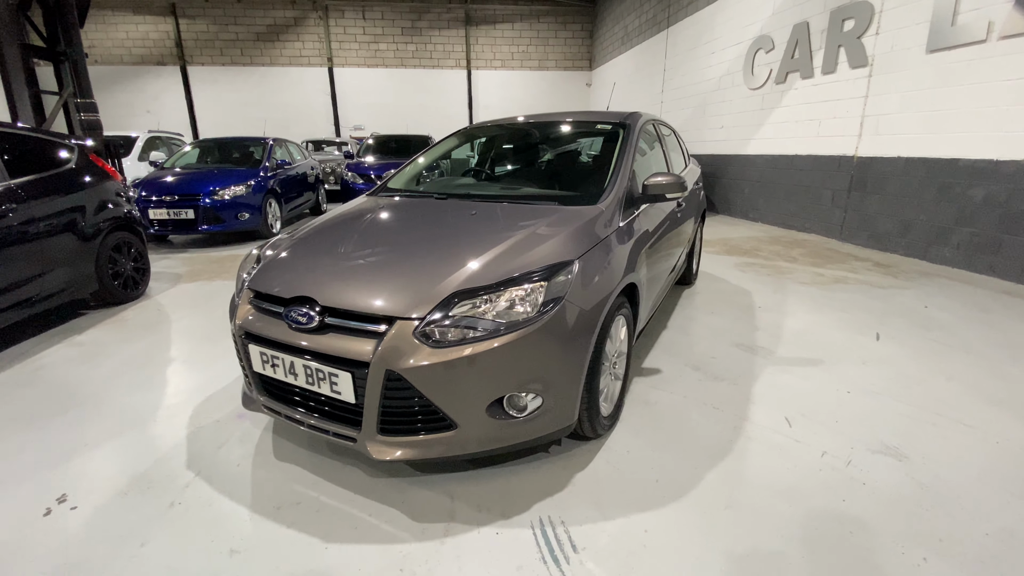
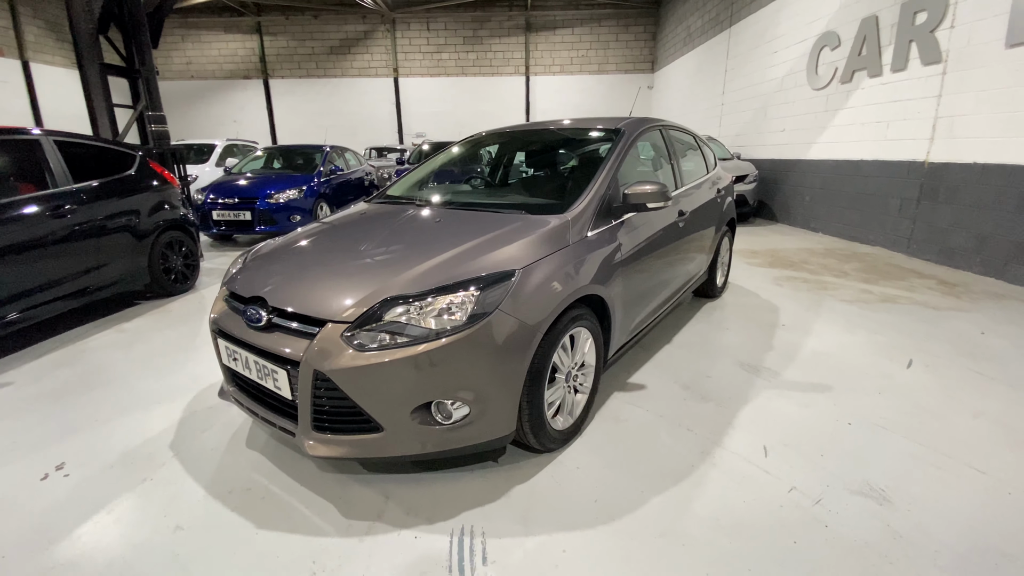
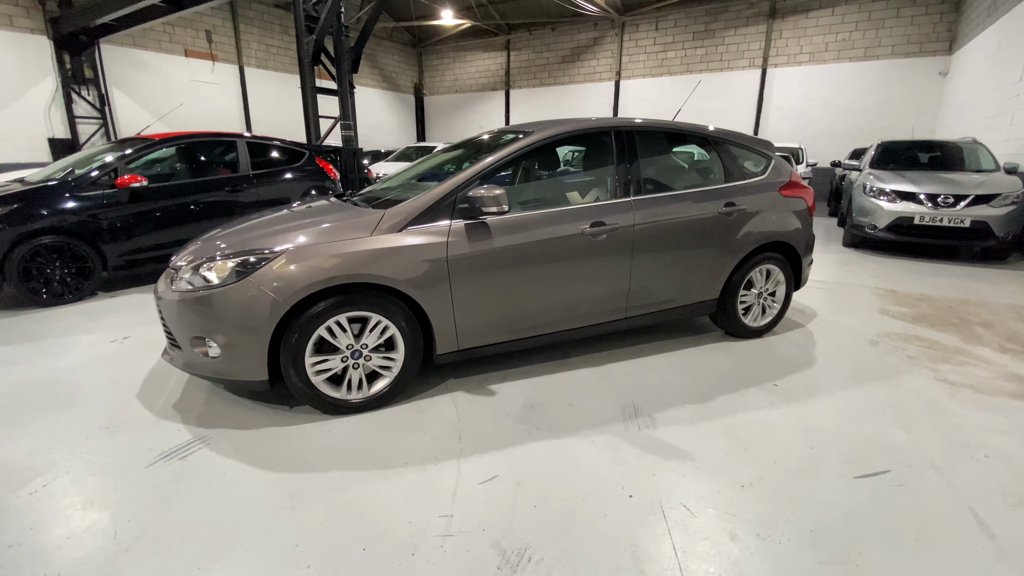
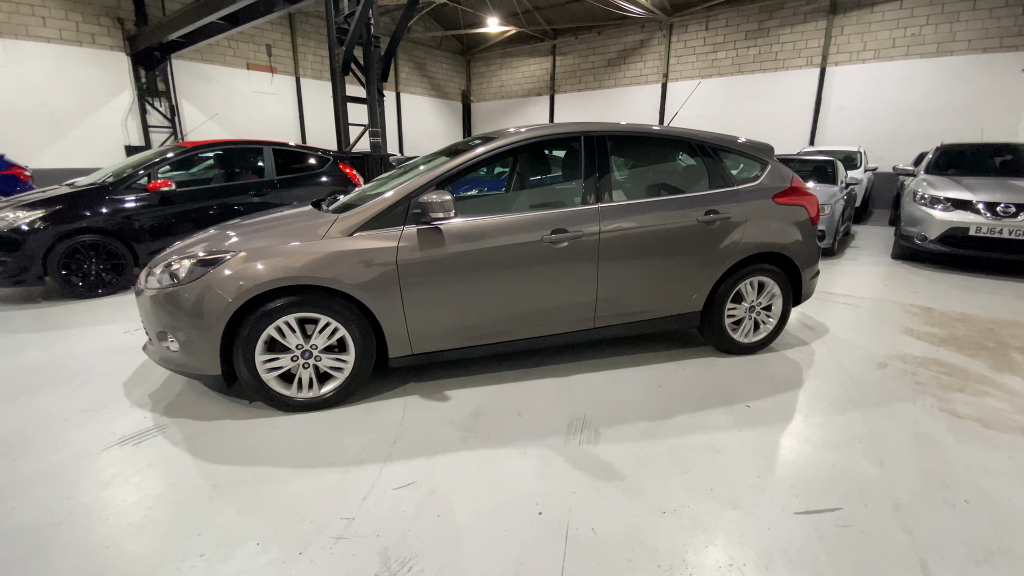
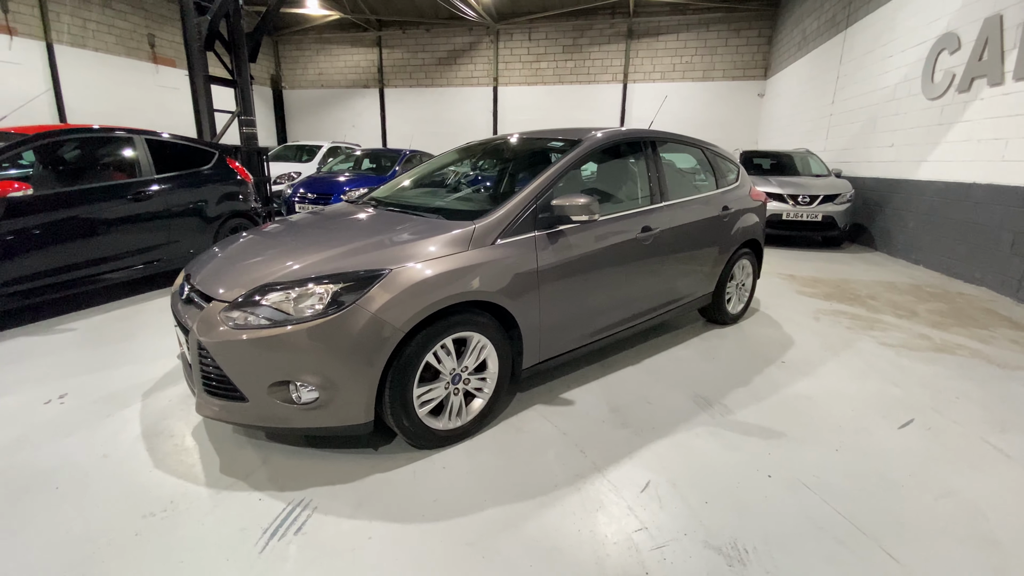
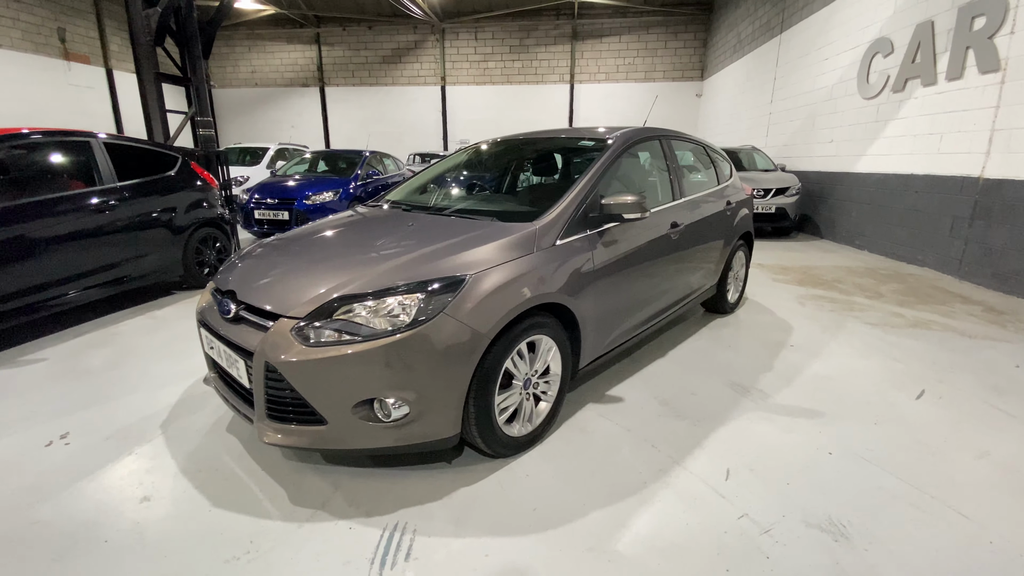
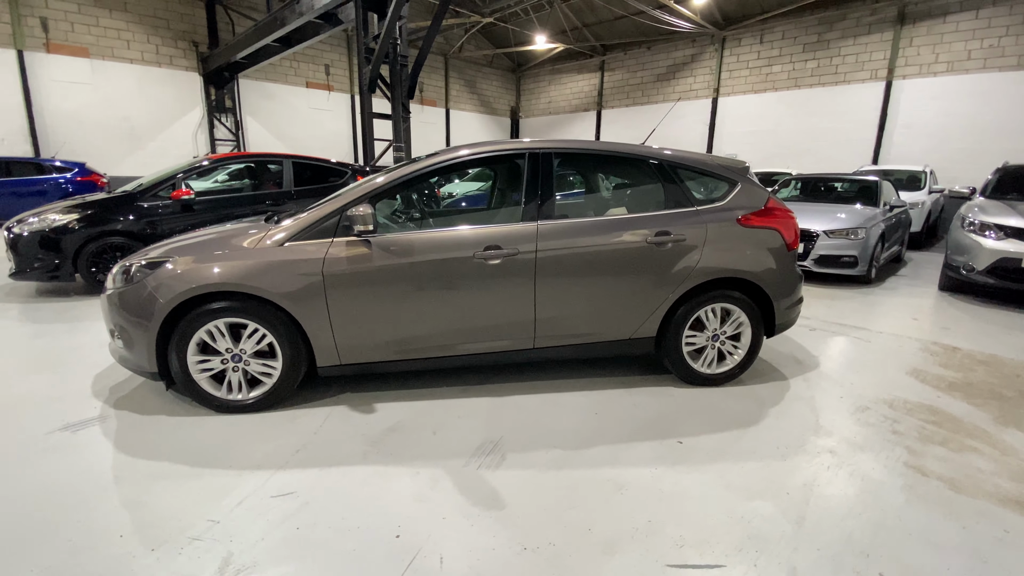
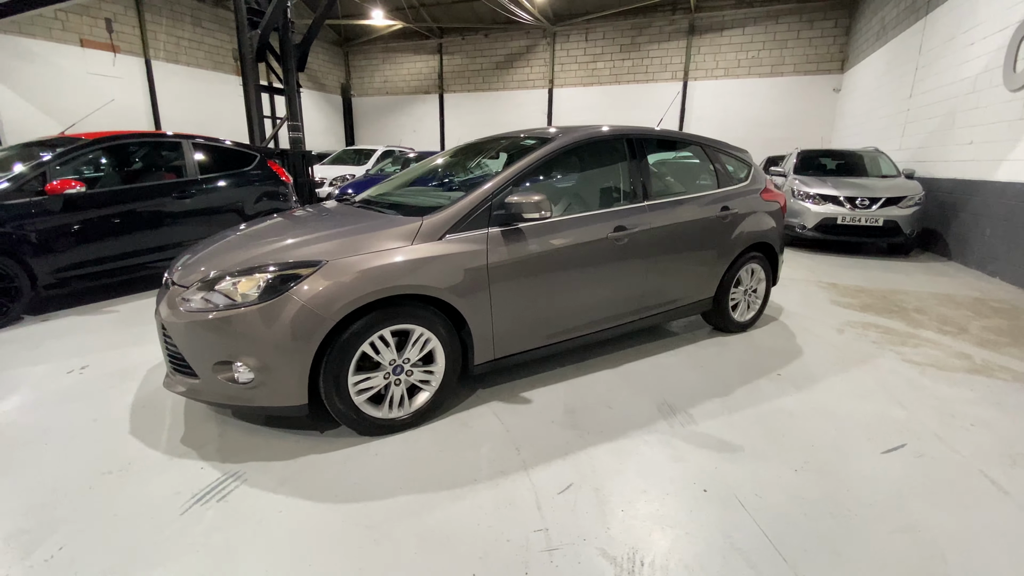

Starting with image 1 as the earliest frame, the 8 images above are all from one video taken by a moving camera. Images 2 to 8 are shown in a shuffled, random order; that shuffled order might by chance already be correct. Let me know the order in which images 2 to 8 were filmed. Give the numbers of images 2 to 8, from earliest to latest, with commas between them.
2, 6, 5, 8, 3, 4, 7
